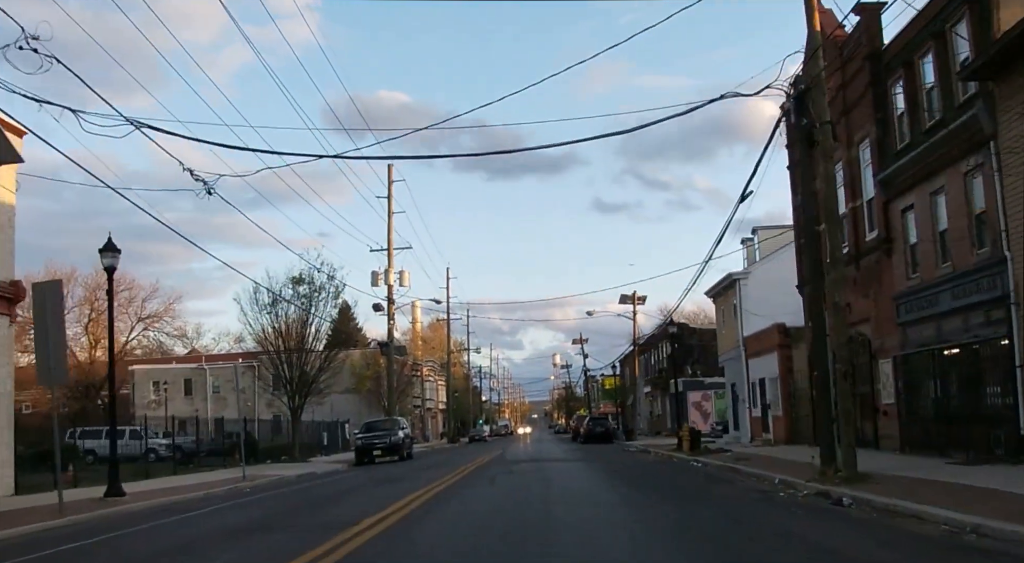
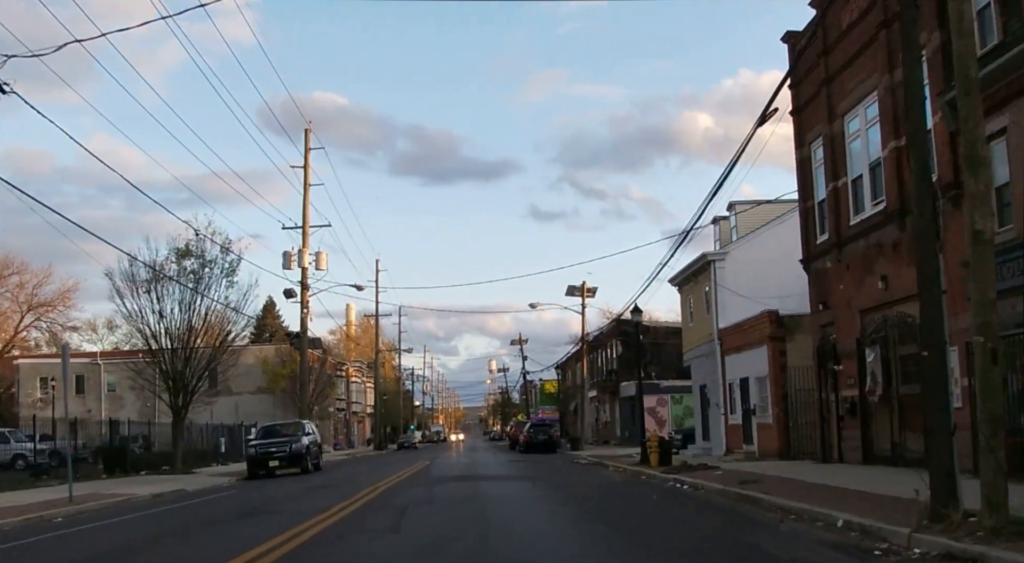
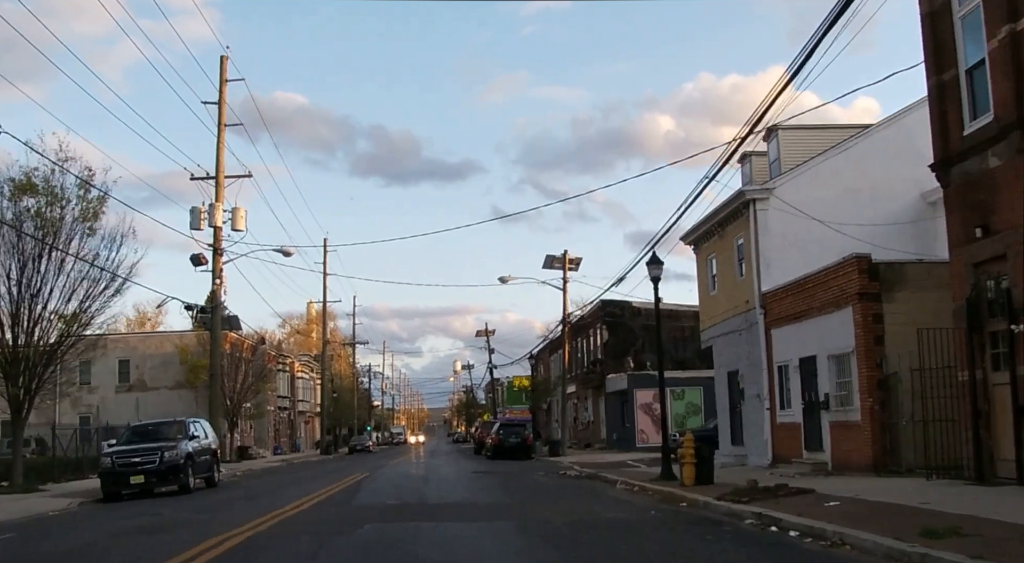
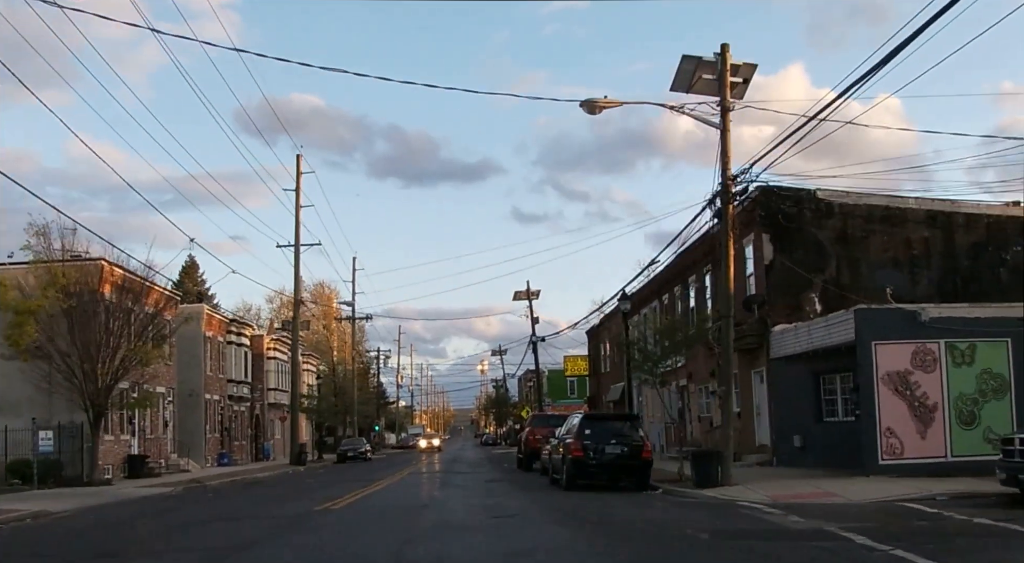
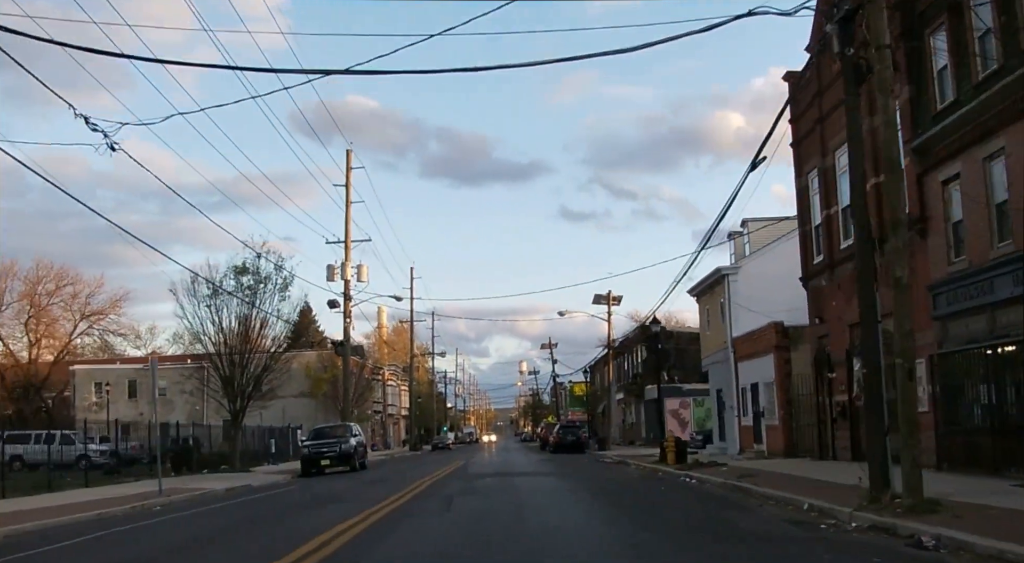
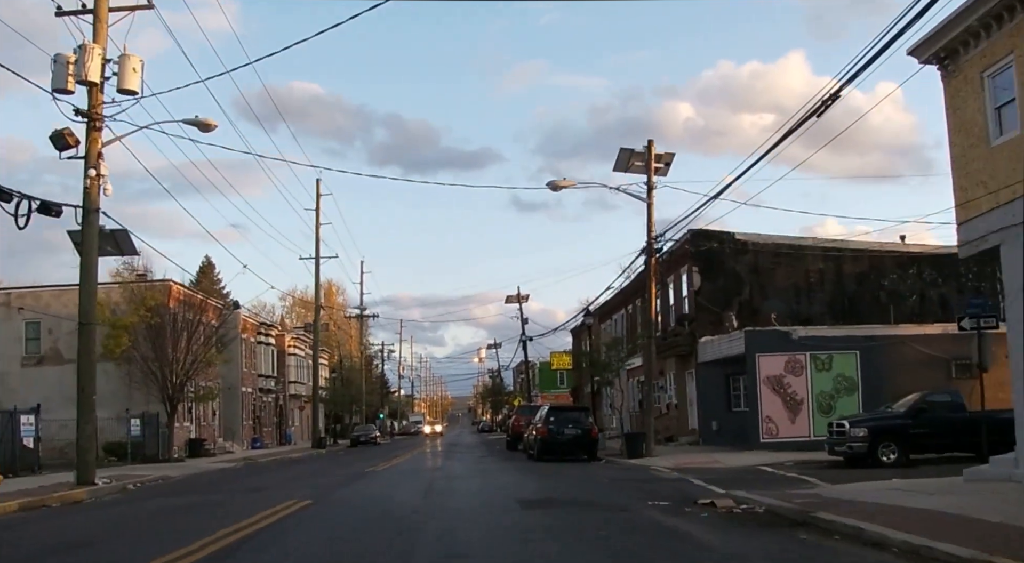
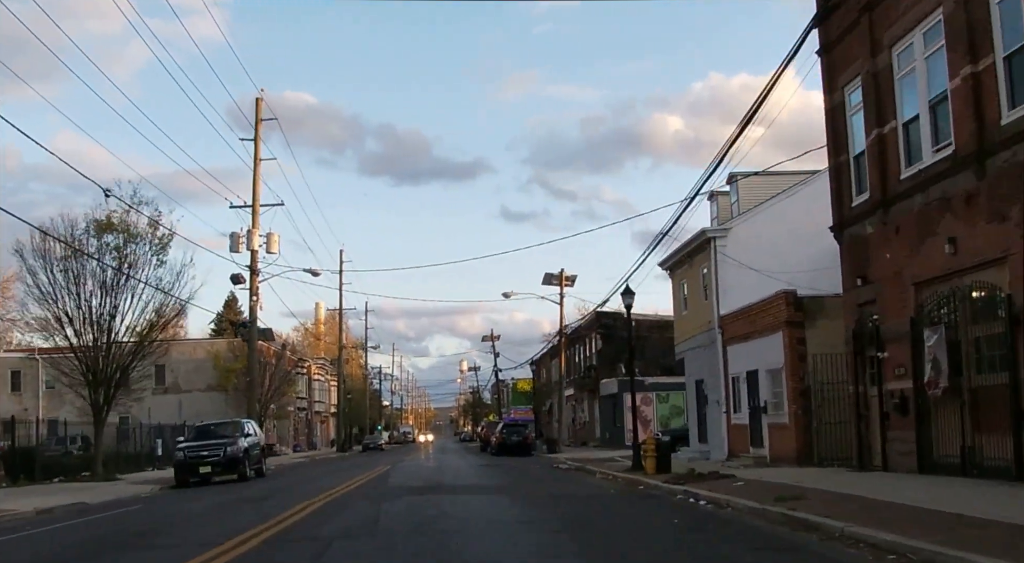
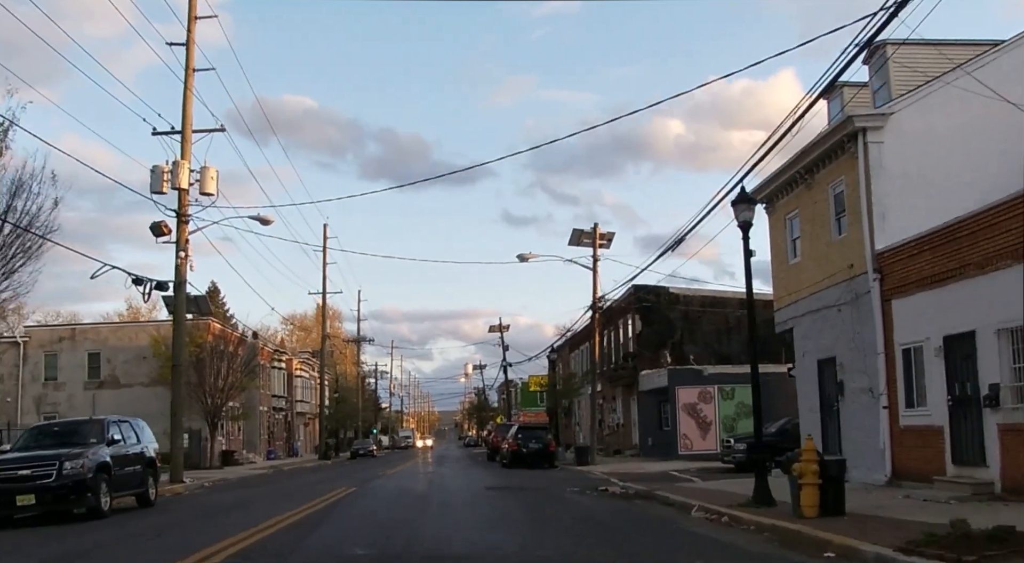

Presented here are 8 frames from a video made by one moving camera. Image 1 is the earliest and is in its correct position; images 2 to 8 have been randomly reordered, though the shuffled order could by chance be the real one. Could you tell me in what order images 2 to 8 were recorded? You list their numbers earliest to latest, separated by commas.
5, 2, 7, 3, 8, 6, 4
